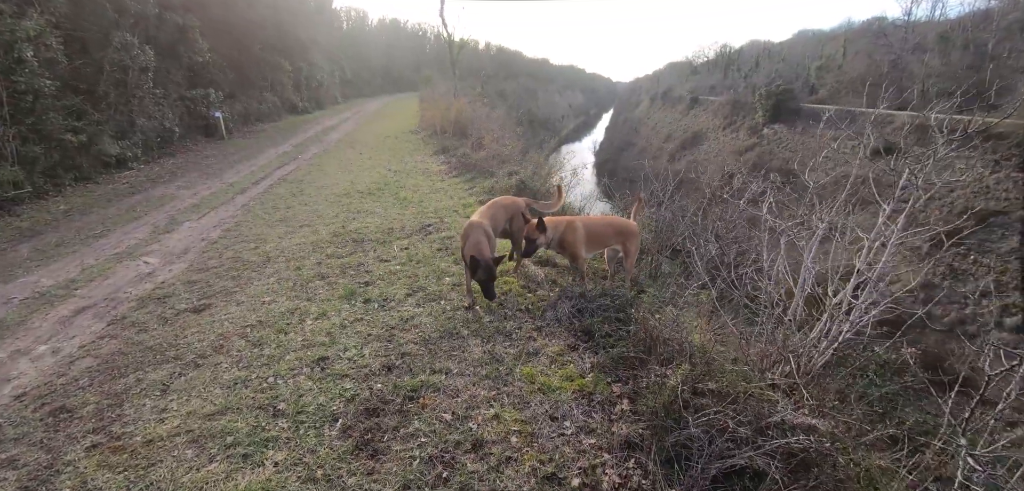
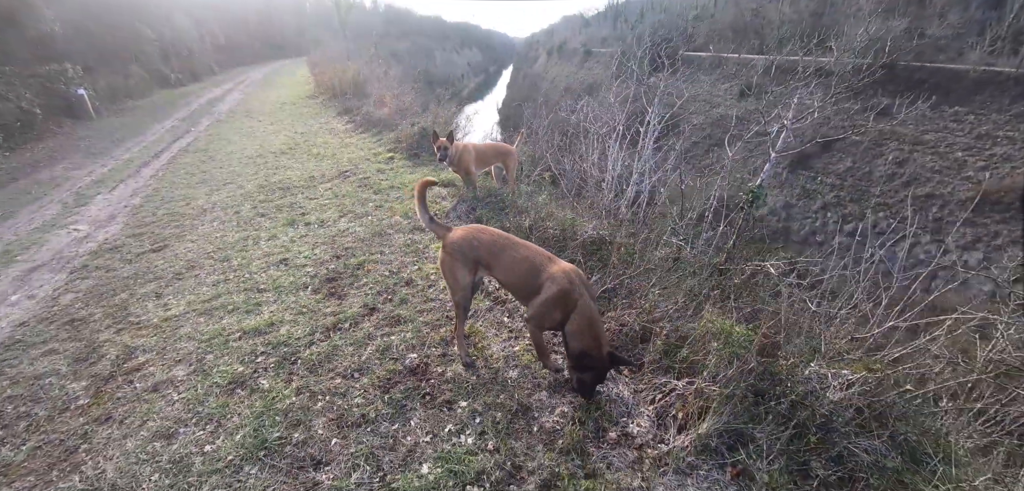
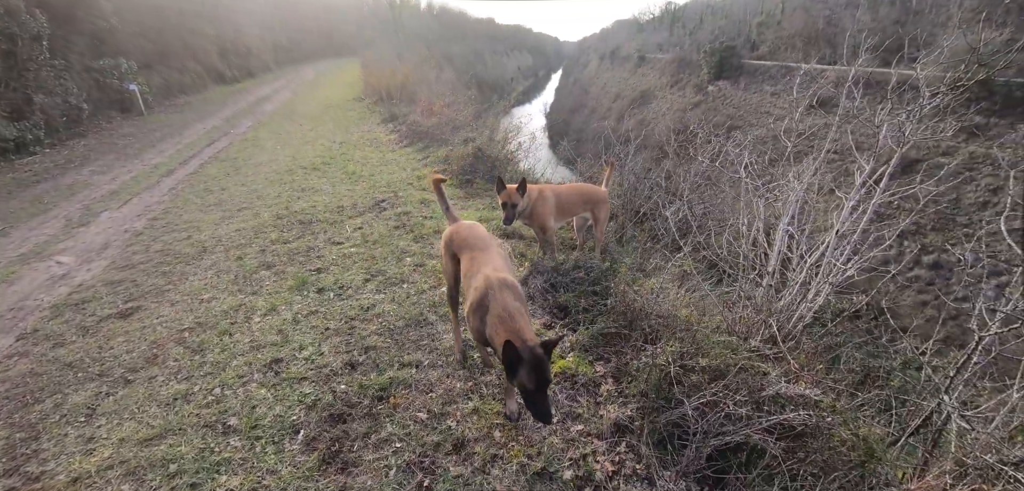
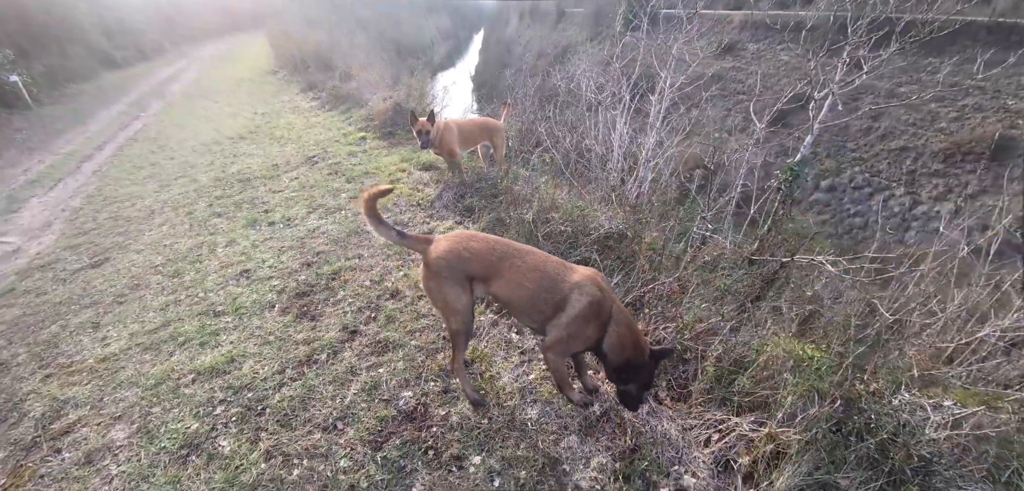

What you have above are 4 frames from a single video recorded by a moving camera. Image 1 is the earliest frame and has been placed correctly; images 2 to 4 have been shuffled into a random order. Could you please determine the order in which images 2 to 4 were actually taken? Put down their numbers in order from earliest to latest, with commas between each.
3, 4, 2
